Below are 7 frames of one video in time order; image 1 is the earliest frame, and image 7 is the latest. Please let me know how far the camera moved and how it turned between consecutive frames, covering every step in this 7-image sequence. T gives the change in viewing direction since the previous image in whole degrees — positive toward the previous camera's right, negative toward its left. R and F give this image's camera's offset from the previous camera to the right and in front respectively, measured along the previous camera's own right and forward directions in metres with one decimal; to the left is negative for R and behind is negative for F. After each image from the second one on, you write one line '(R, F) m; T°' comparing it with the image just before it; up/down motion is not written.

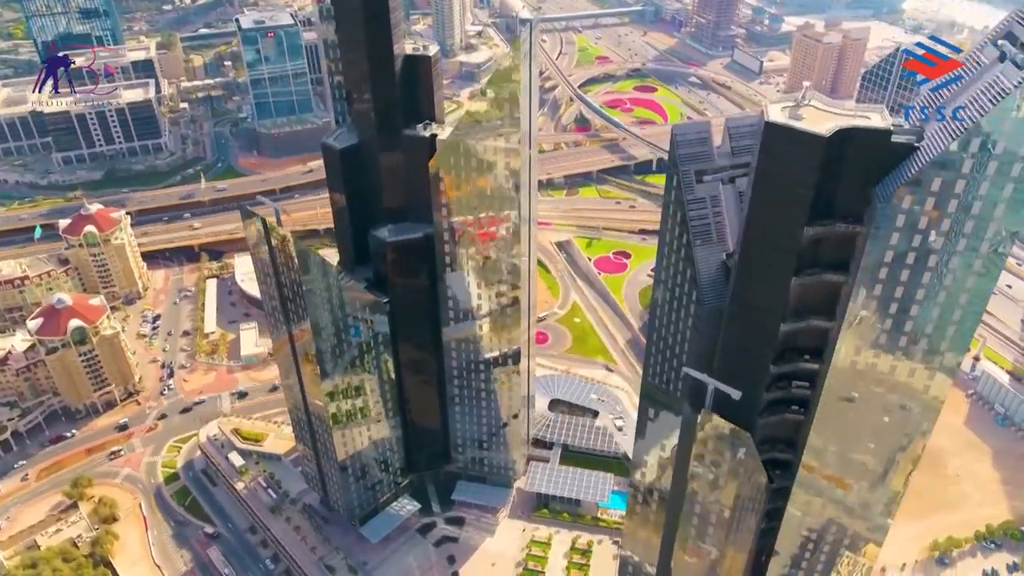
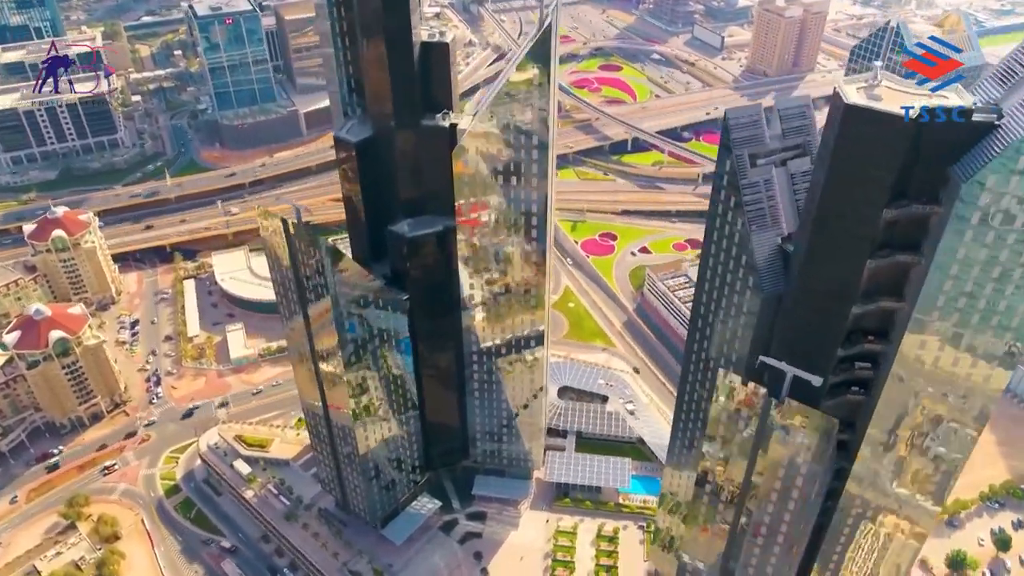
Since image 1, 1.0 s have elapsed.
(-16.0, +4.1) m; +4°
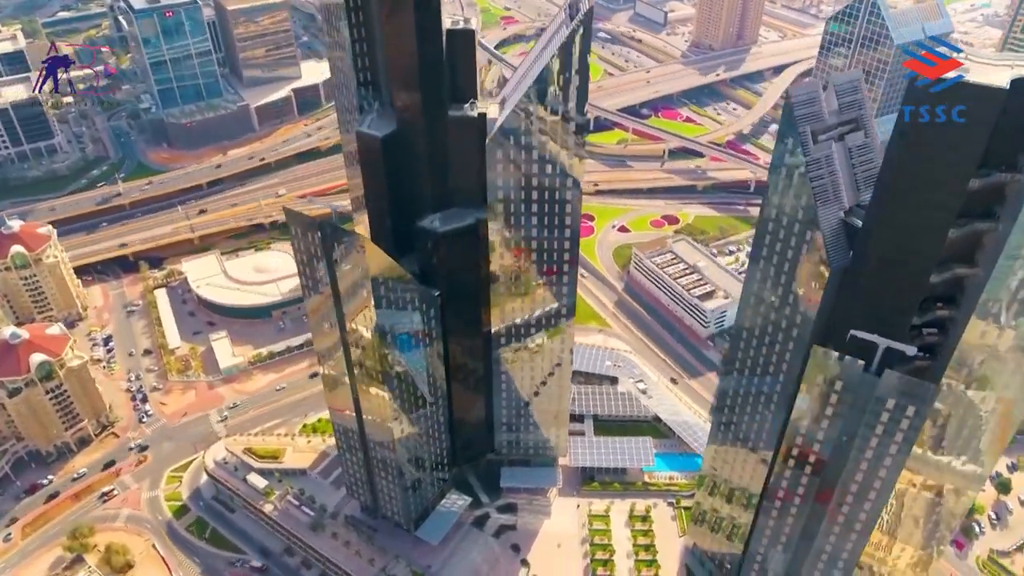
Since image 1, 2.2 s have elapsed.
(-21.5, +3.3) m; +5°
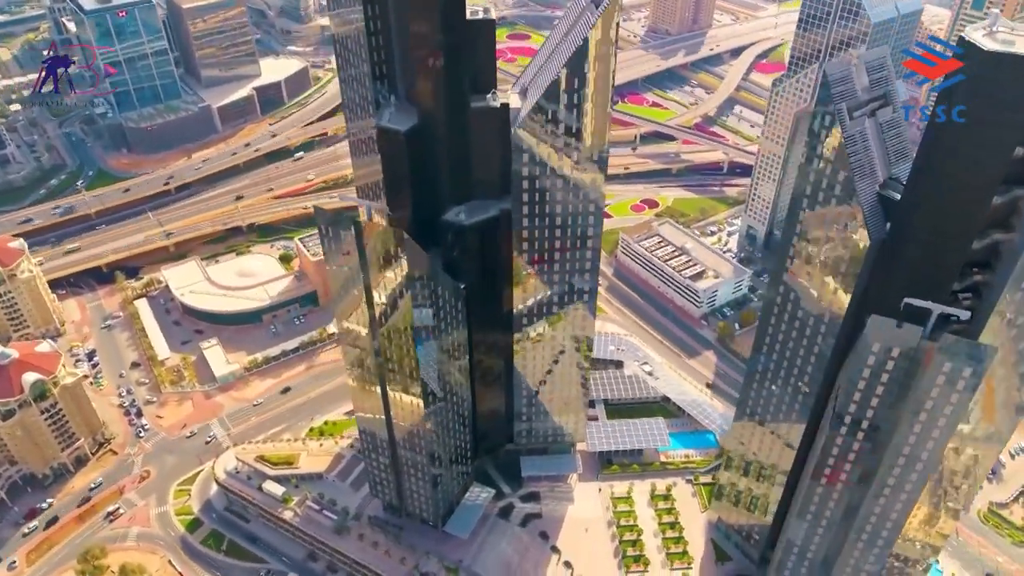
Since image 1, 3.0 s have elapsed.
(-16.4, +0.5) m; +4°
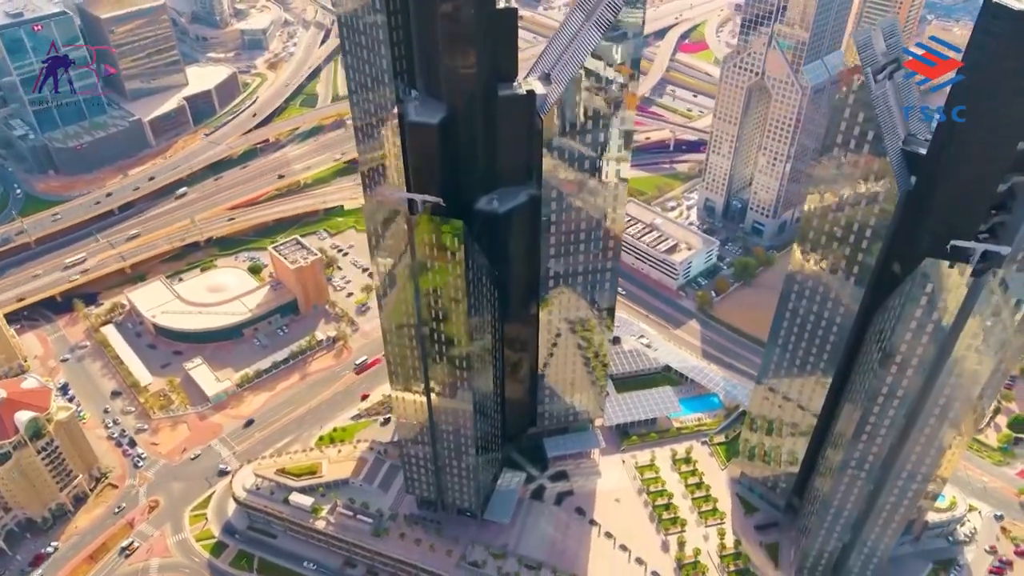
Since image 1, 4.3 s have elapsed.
(-26.1, -1.2) m; +7°
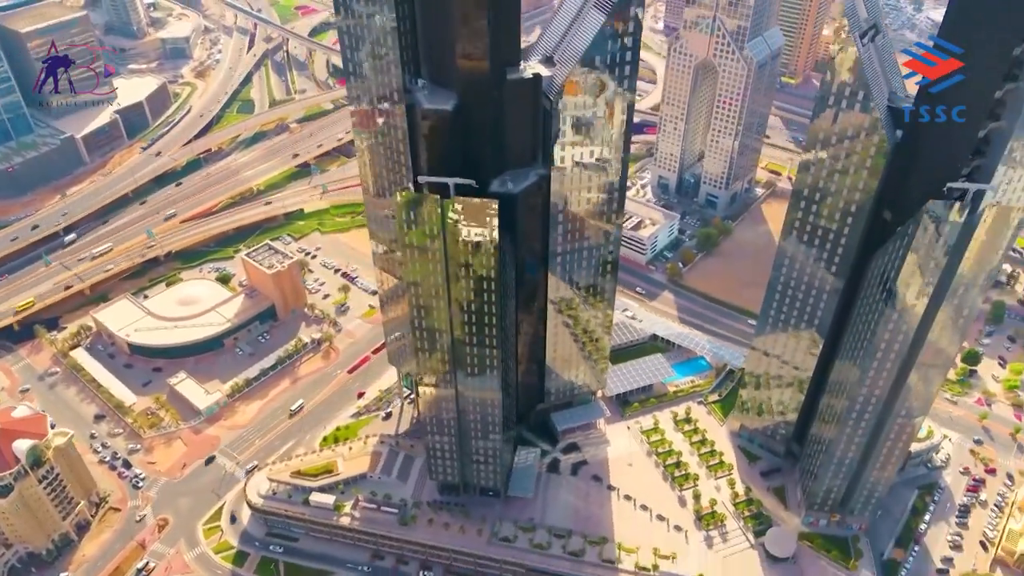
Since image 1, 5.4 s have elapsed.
(-21.4, -3.9) m; +6°
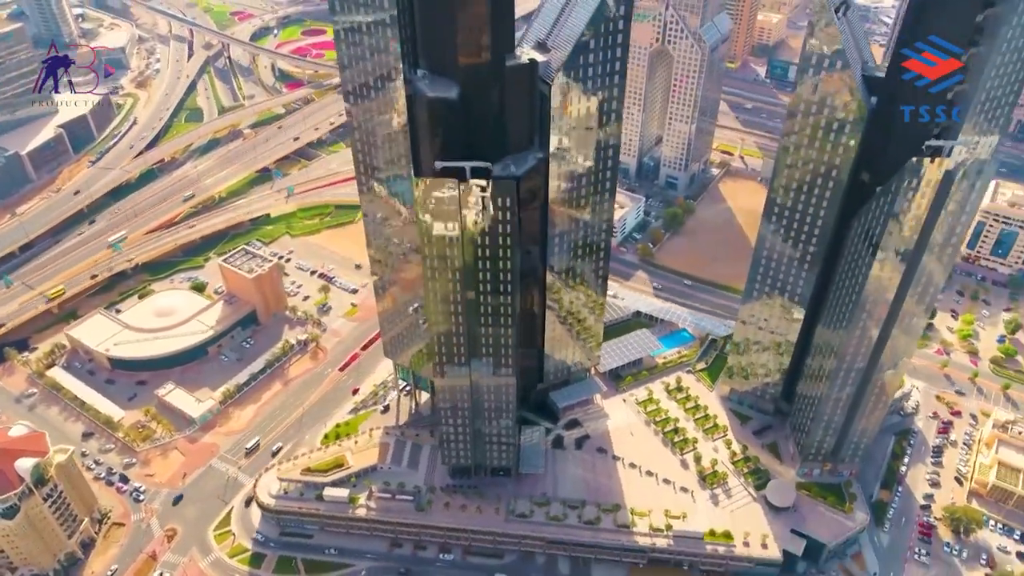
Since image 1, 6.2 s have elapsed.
(-15.9, -4.6) m; +5°
